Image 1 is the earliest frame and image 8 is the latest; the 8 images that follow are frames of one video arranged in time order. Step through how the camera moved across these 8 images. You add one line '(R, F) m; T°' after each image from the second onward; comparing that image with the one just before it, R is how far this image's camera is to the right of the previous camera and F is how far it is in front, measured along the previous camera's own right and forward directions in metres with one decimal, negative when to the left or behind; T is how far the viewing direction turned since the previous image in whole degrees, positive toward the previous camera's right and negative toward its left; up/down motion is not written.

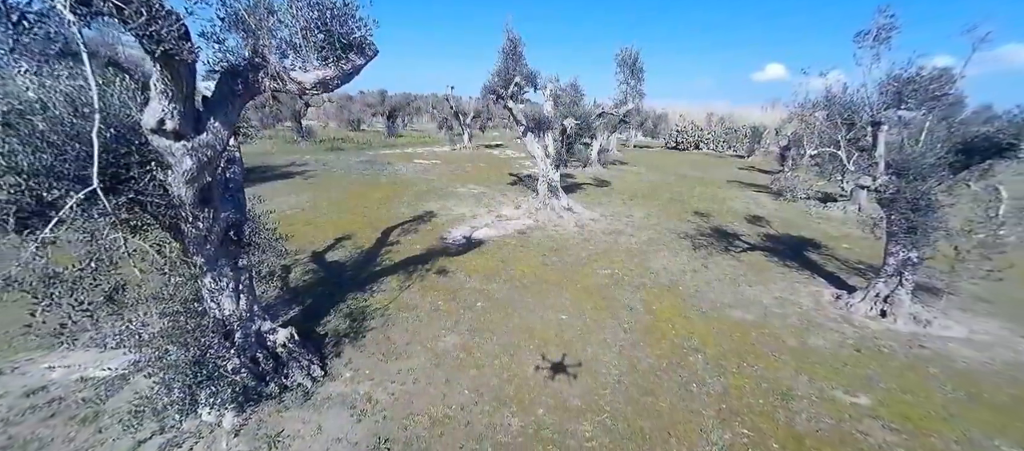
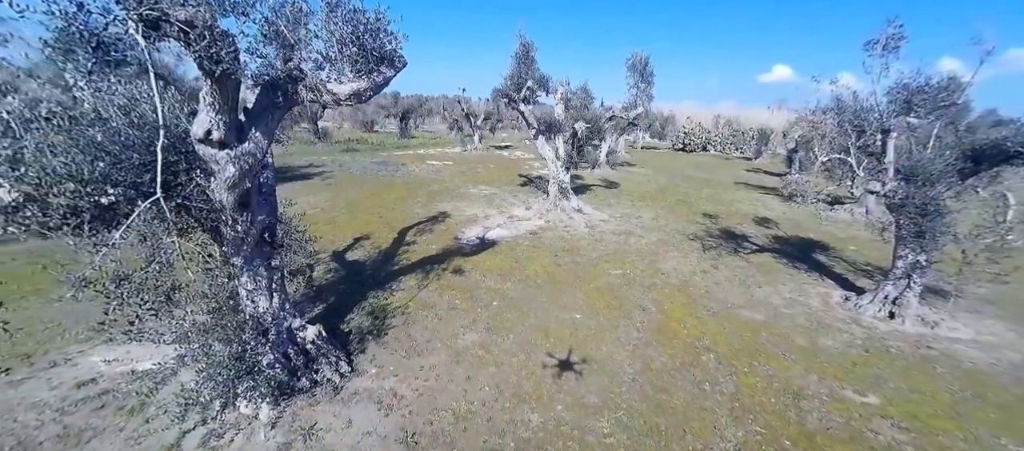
(-0.3, -0.3) m; -1°
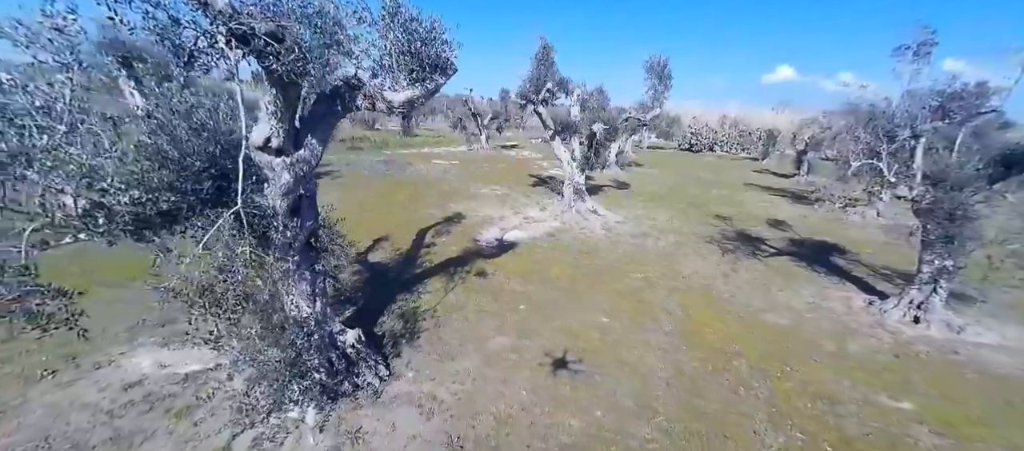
(-0.7, -0.1) m; 0°
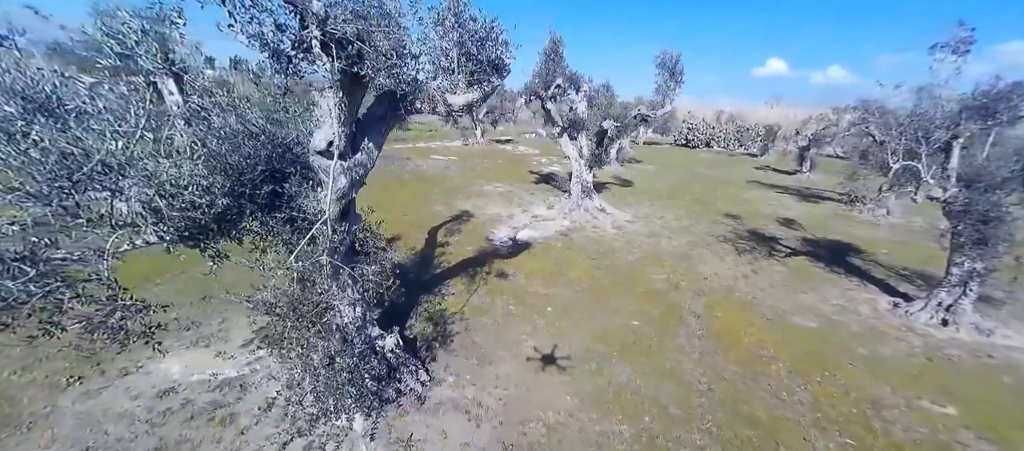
(-0.9, +0.2) m; +1°
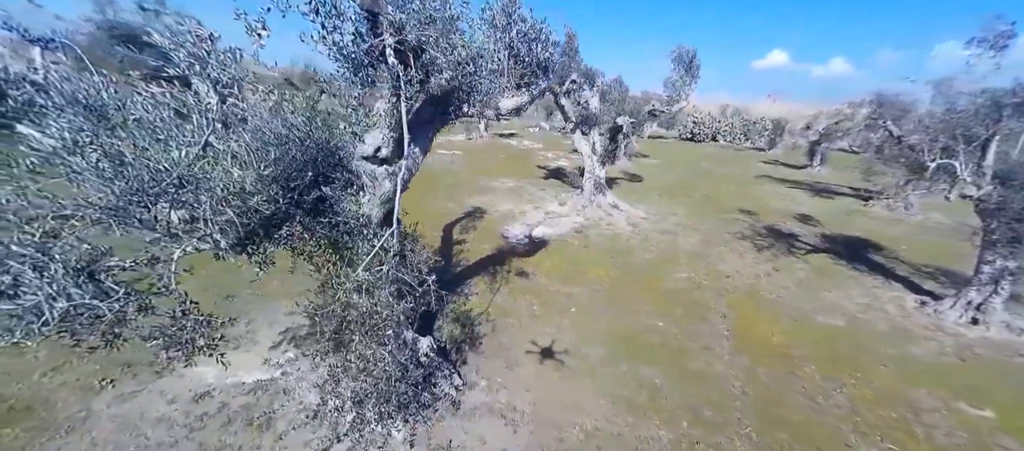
(-0.6, +0.1) m; 0°
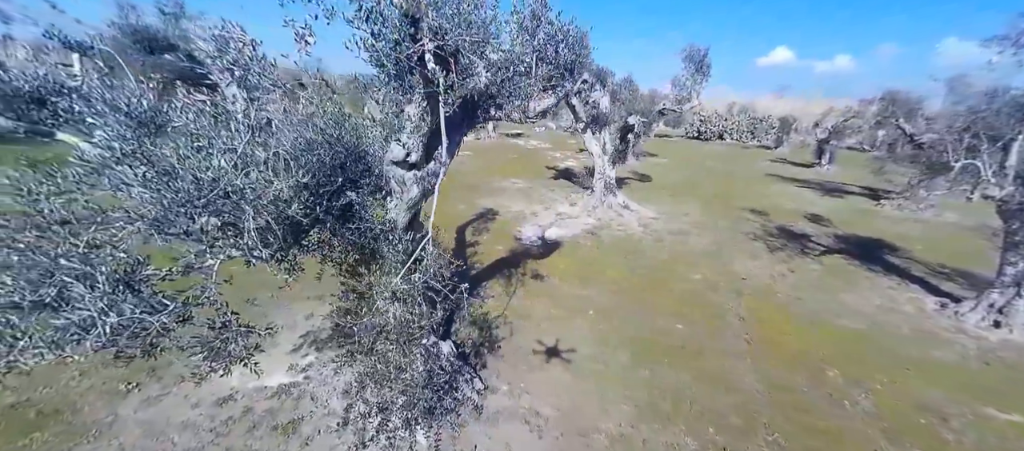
(-0.3, 0.0) m; -1°
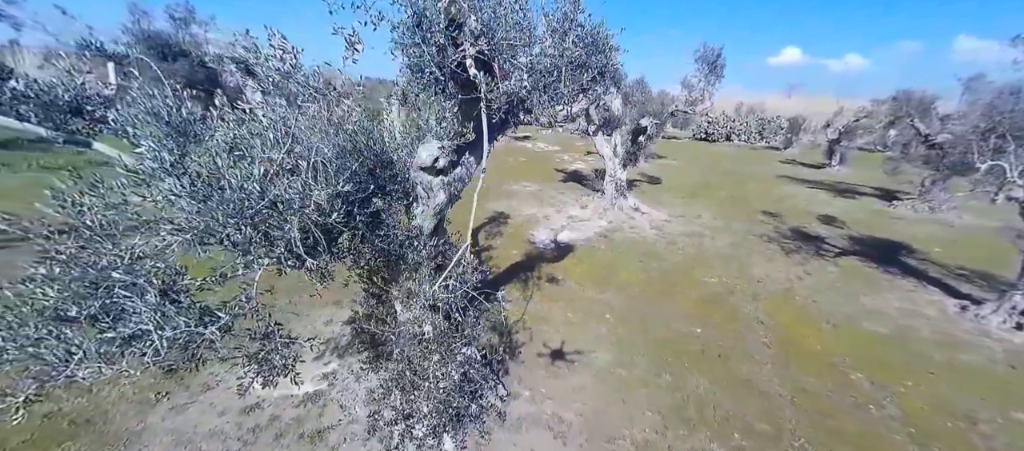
(-0.3, 0.0) m; -1°
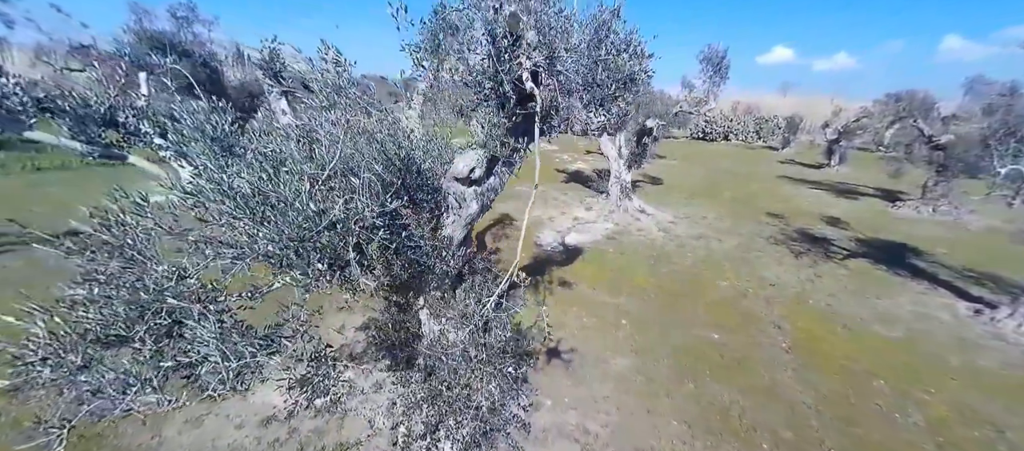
(-0.5, +0.1) m; +1°
